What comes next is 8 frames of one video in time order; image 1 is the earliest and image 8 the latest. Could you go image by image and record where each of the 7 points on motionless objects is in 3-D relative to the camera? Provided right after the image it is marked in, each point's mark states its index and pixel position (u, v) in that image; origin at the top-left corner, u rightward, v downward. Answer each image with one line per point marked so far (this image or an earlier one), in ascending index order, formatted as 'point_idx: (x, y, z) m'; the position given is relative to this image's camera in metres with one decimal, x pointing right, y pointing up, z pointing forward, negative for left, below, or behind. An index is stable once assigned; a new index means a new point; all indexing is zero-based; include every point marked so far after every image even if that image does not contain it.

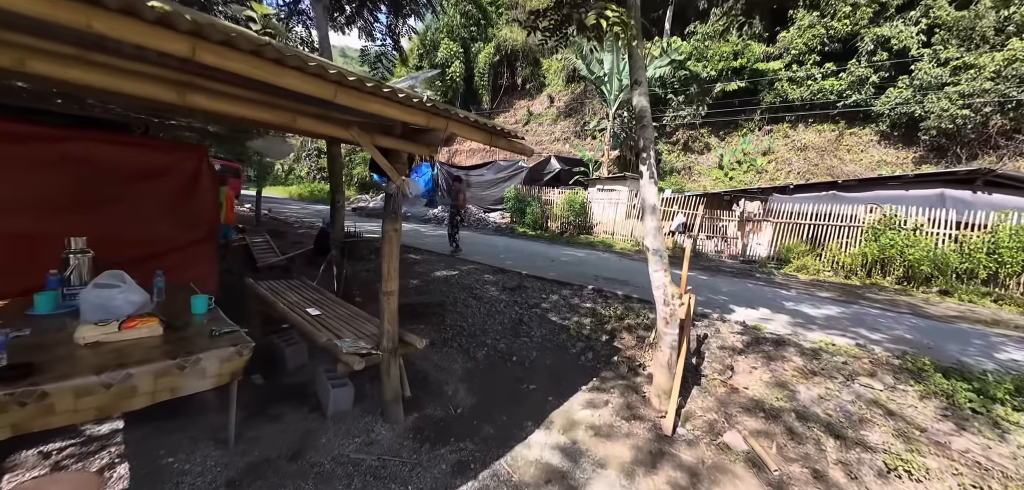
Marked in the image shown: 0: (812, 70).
0: (+15.4, +9.0, +19.8) m
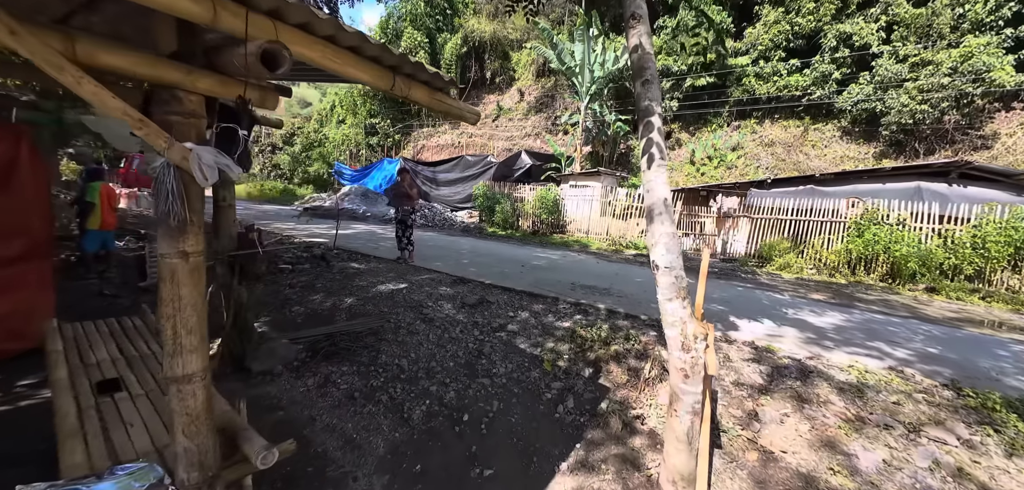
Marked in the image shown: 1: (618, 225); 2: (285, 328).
0: (+13.7, +9.3, +19.8) m
1: (+3.3, +0.6, +11.6) m
2: (-2.2, -0.8, +3.7) m
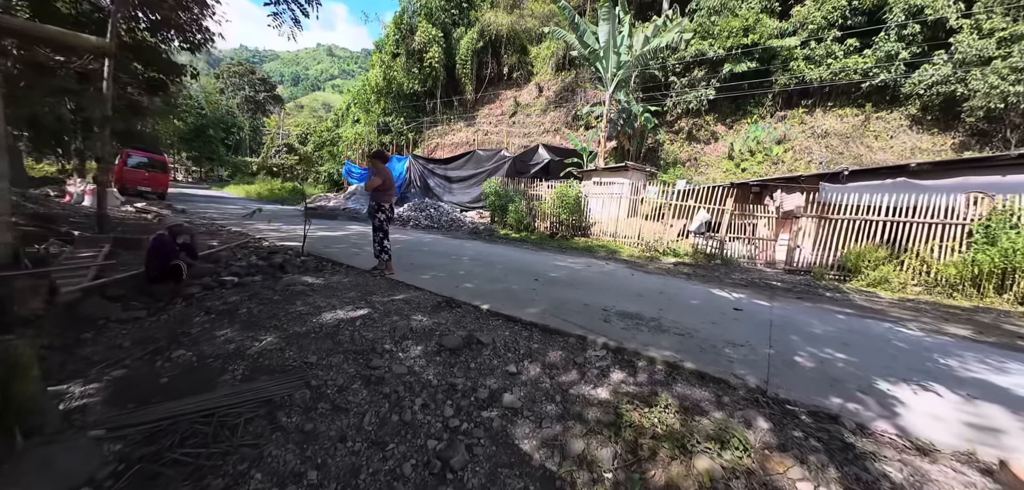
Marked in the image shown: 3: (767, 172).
0: (+14.5, +9.0, +17.5) m
1: (+3.6, +0.5, +9.9) m
2: (-2.3, -0.9, +2.2) m
3: (+11.8, +3.4, +17.6) m
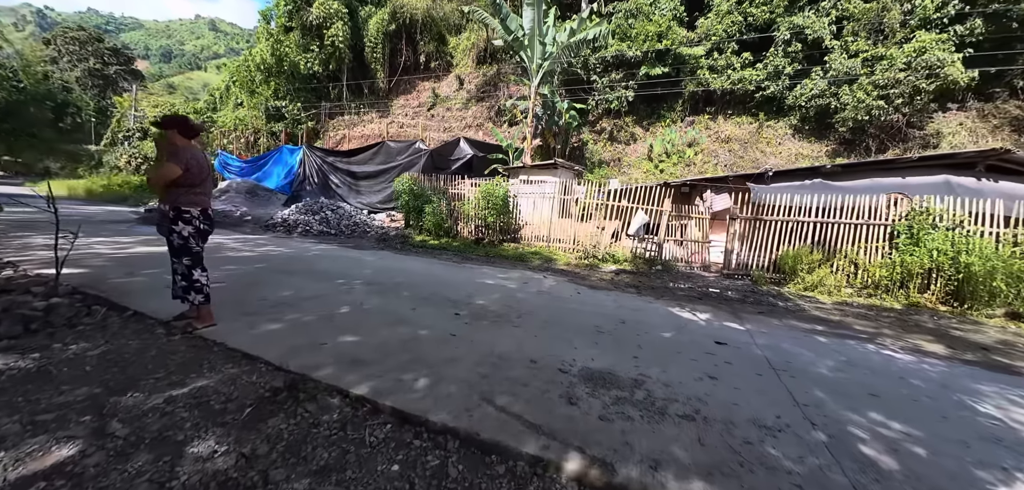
0: (+10.7, +9.2, +18.5) m
1: (+1.8, +0.4, +8.9) m
2: (-2.5, -1.2, +0.2) m
3: (+8.1, +3.4, +18.1) m
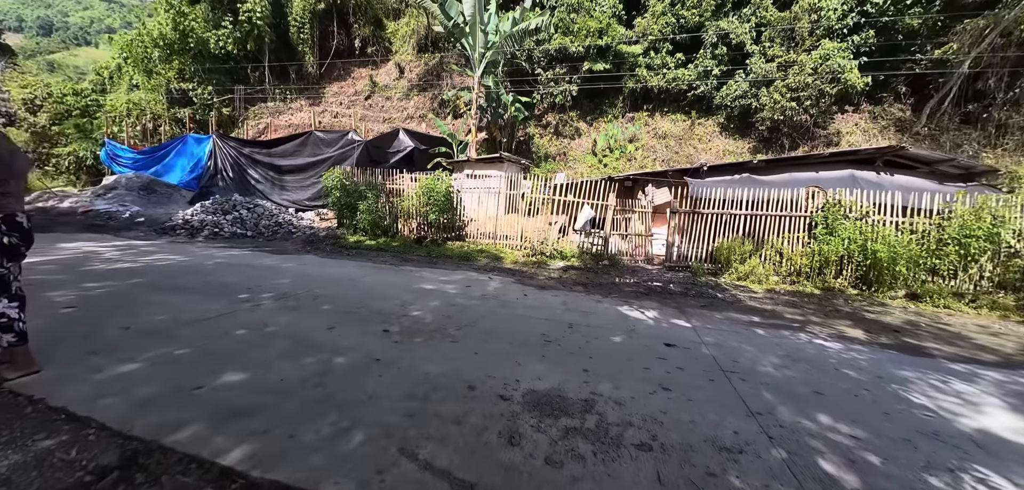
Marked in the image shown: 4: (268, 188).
0: (+7.9, +9.6, +19.2) m
1: (+0.5, +0.5, +8.6) m
2: (-2.5, -1.3, -0.5) m
3: (+5.5, +3.8, +18.5) m
4: (-7.5, +1.7, +11.6) m
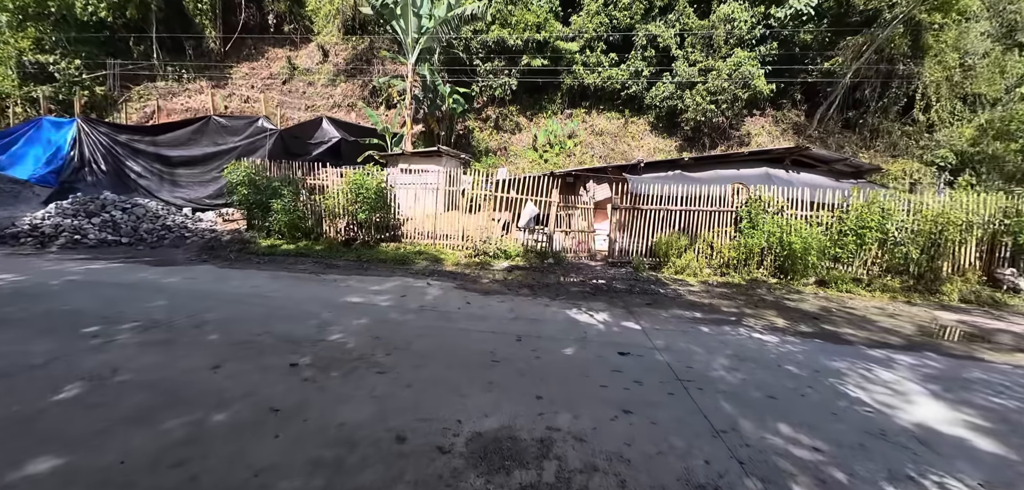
0: (+4.7, +9.9, +19.6) m
1: (-0.8, +0.5, +8.2) m
2: (-2.3, -1.5, -1.3) m
3: (+2.6, +4.0, +18.7) m
4: (-9.1, +1.6, +9.9) m
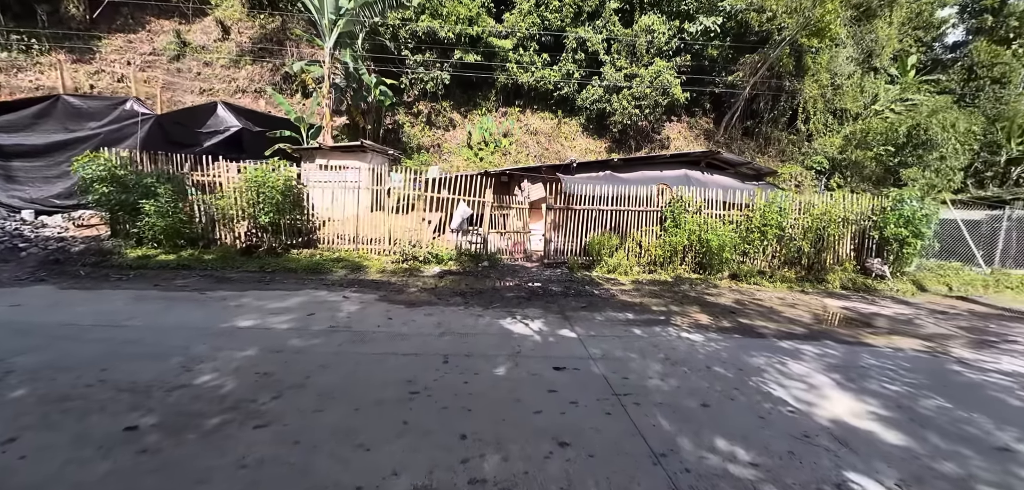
0: (+1.2, +10.0, +19.7) m
1: (-2.2, +0.4, +7.6) m
2: (-2.1, -1.6, -2.0) m
3: (-0.6, +4.1, +18.5) m
4: (-10.7, +1.4, +7.9) m
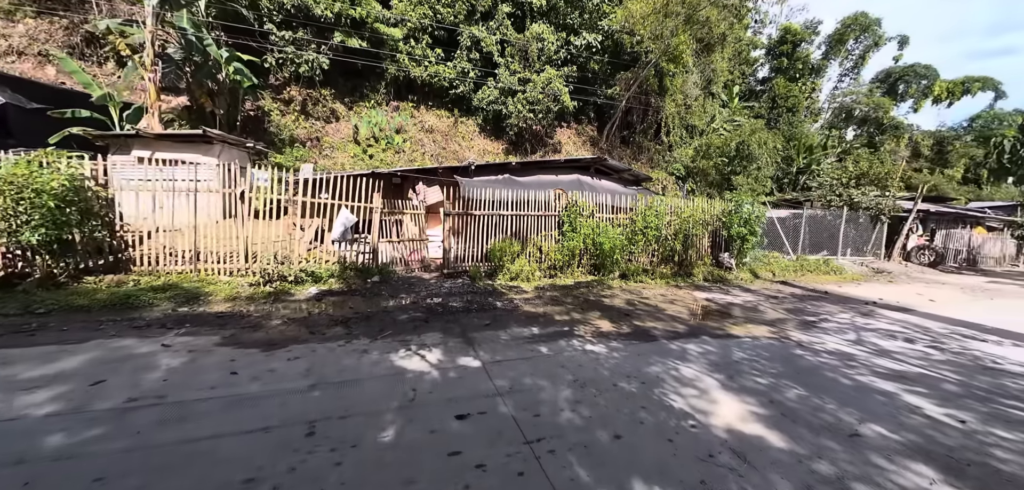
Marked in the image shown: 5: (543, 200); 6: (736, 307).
0: (-4.1, +9.8, +18.8) m
1: (-4.0, +0.2, +6.3) m
2: (-1.5, -1.8, -2.9) m
3: (-5.5, +3.8, +17.2) m
4: (-12.4, +1.0, +4.3) m
5: (+0.9, +1.1, +9.3) m
6: (+4.8, -1.4, +8.1) m
